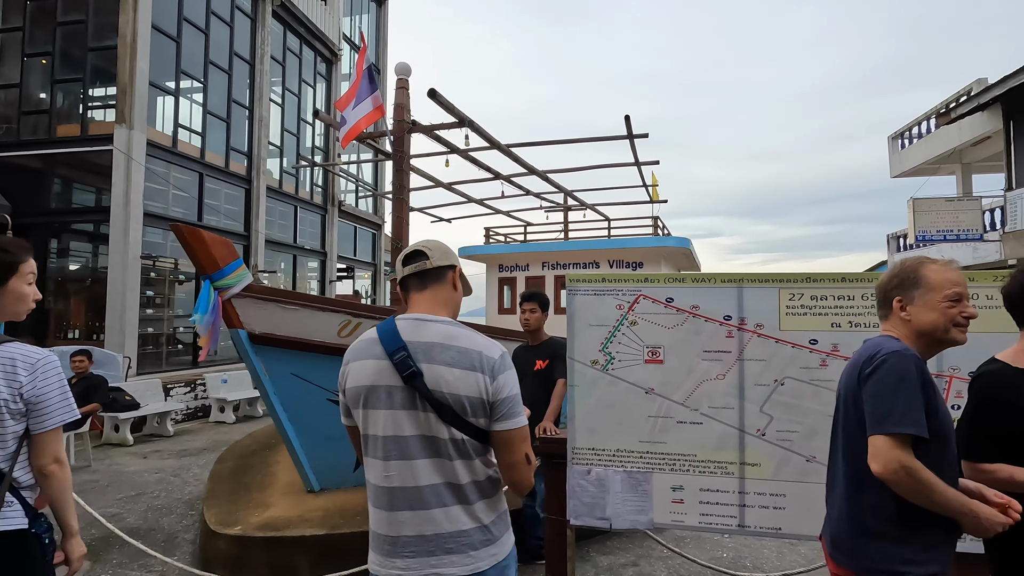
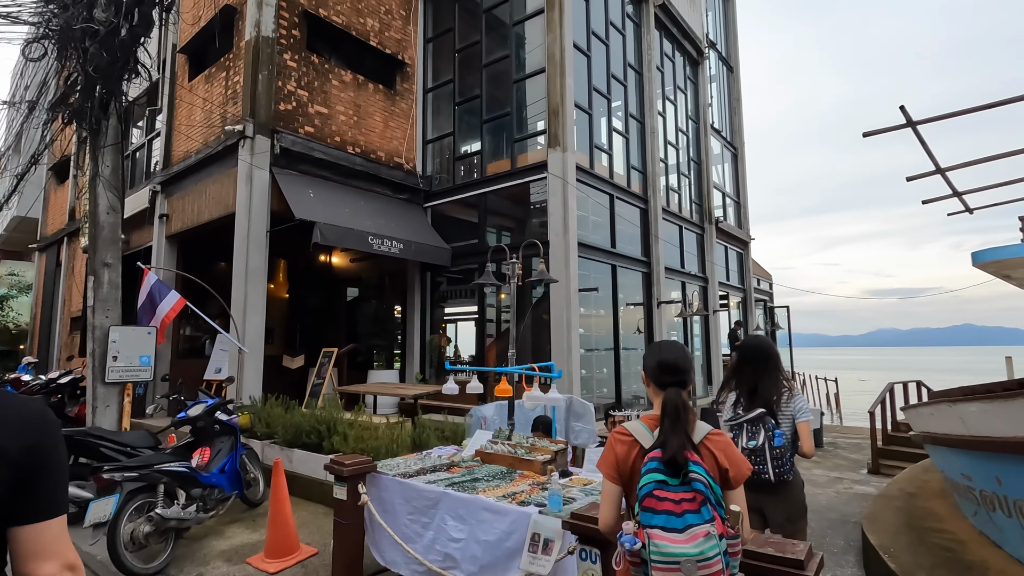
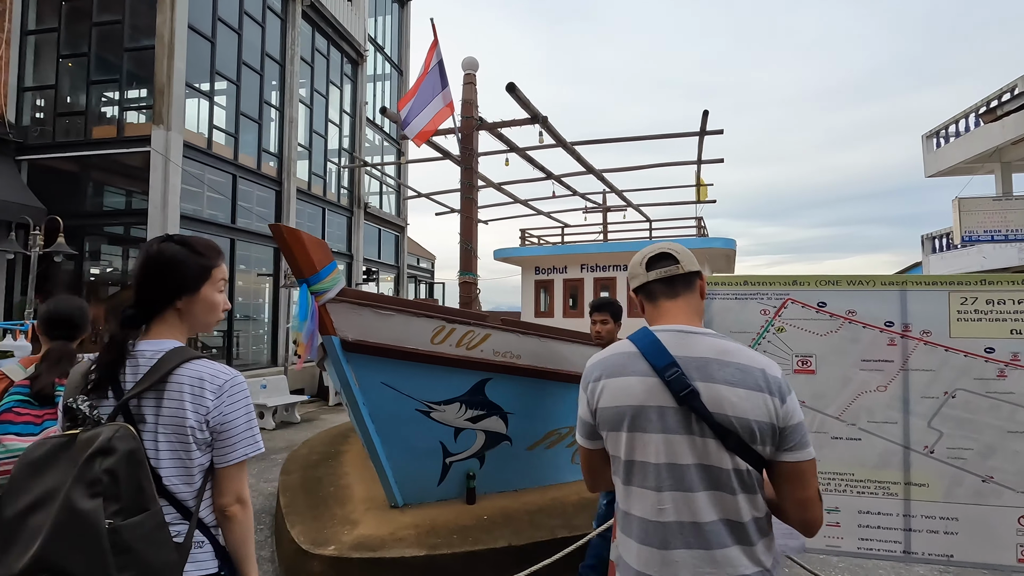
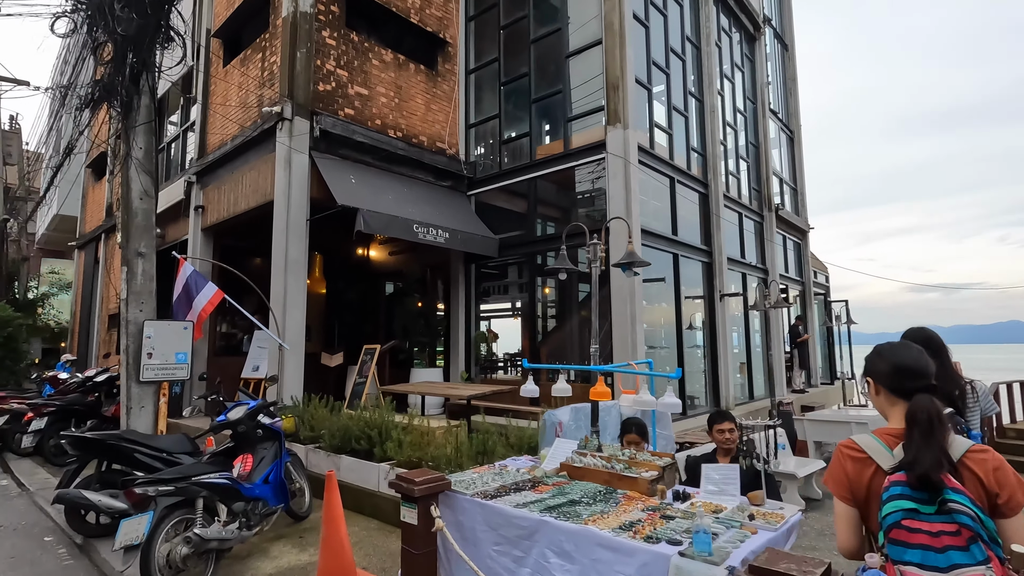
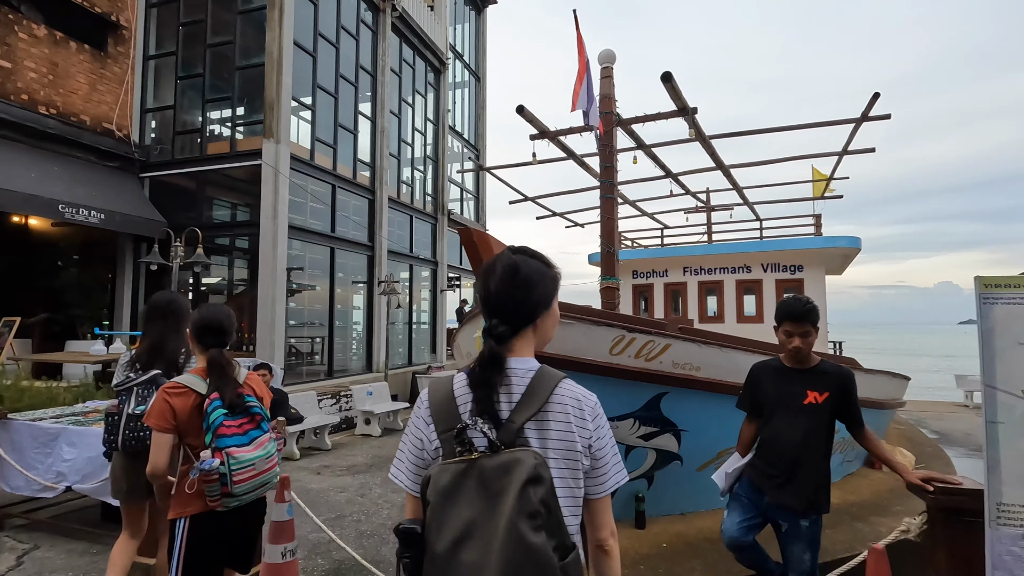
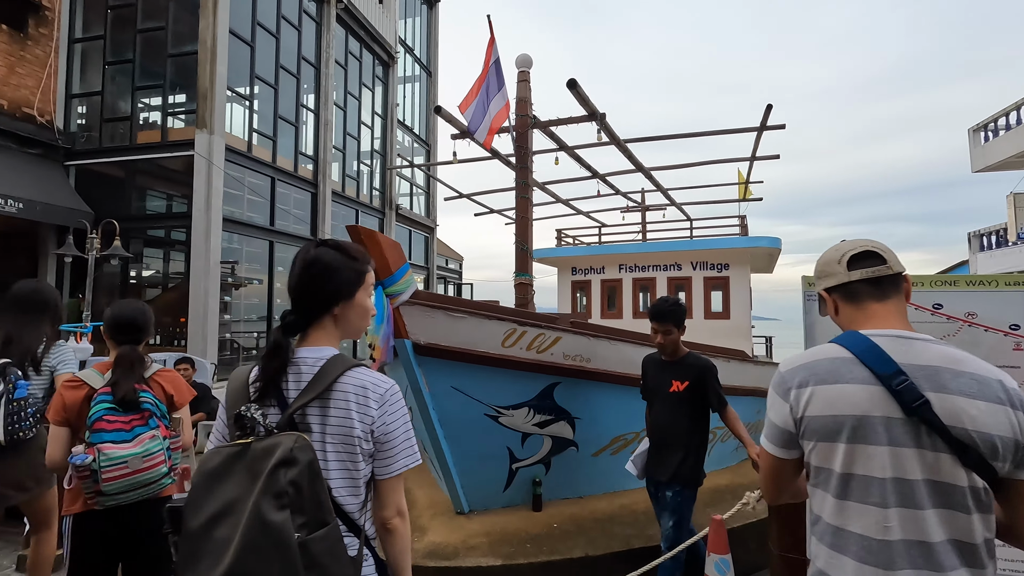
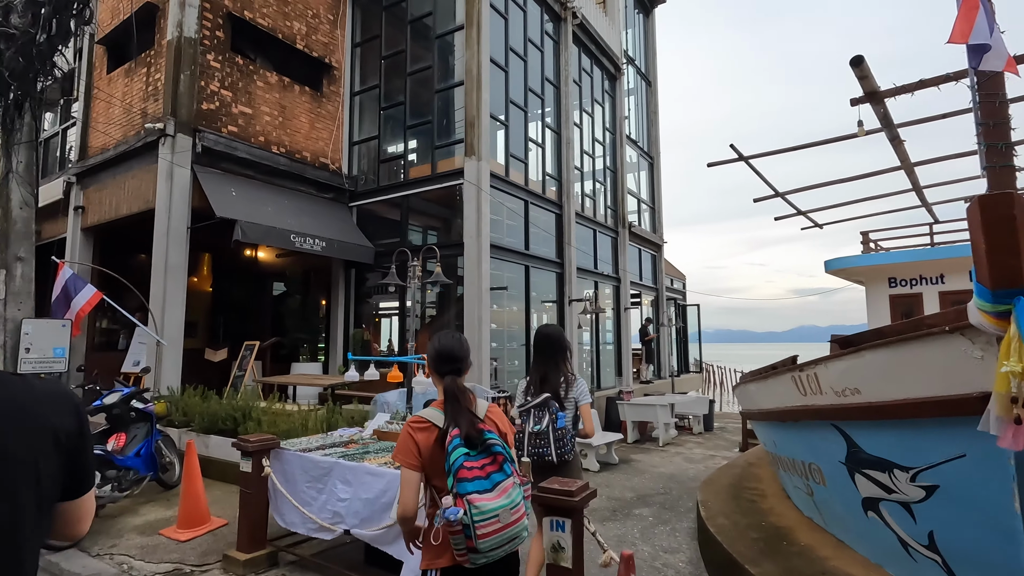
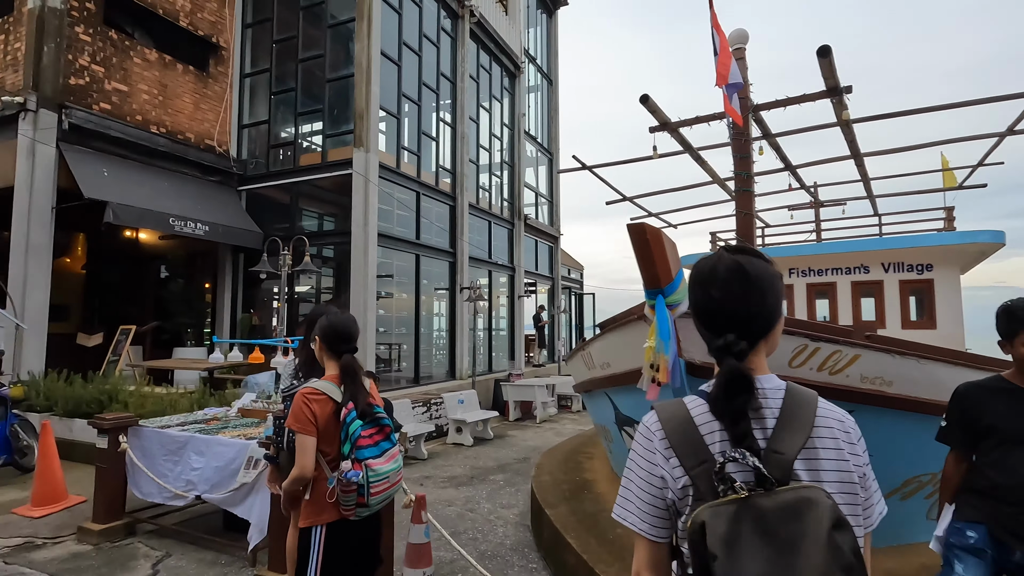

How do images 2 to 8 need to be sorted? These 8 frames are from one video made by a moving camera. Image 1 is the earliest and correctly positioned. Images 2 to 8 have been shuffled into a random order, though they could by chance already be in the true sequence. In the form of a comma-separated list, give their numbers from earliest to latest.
3, 6, 5, 8, 7, 2, 4
